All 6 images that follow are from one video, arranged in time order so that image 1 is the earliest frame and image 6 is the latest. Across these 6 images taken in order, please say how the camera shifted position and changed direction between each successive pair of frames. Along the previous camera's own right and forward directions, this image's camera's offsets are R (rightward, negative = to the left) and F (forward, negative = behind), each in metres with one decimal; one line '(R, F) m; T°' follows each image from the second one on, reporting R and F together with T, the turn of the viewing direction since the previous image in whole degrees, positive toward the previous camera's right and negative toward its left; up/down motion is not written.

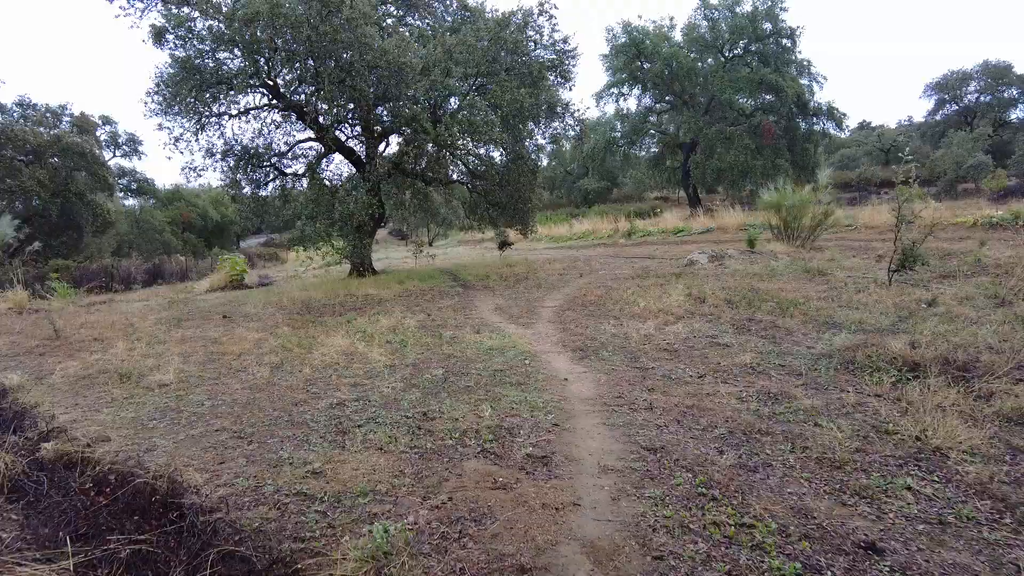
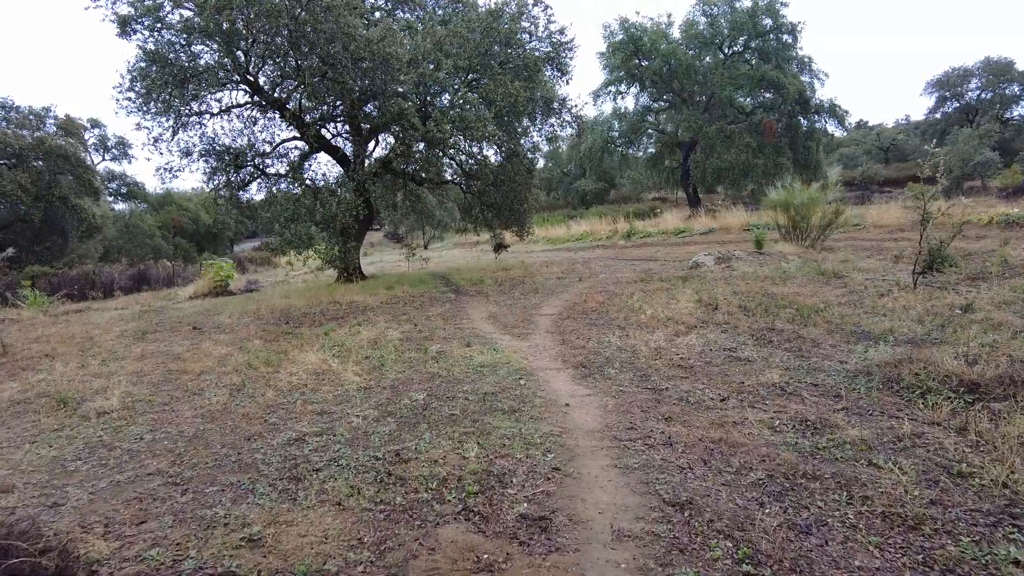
(0.0, +0.5) m; 0°
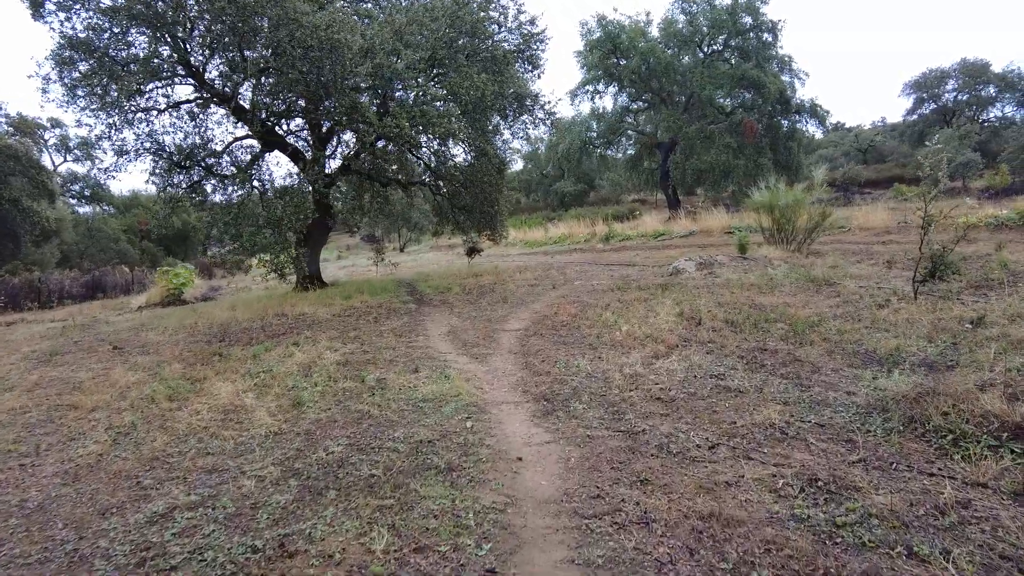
(+0.2, +0.6) m; +2°
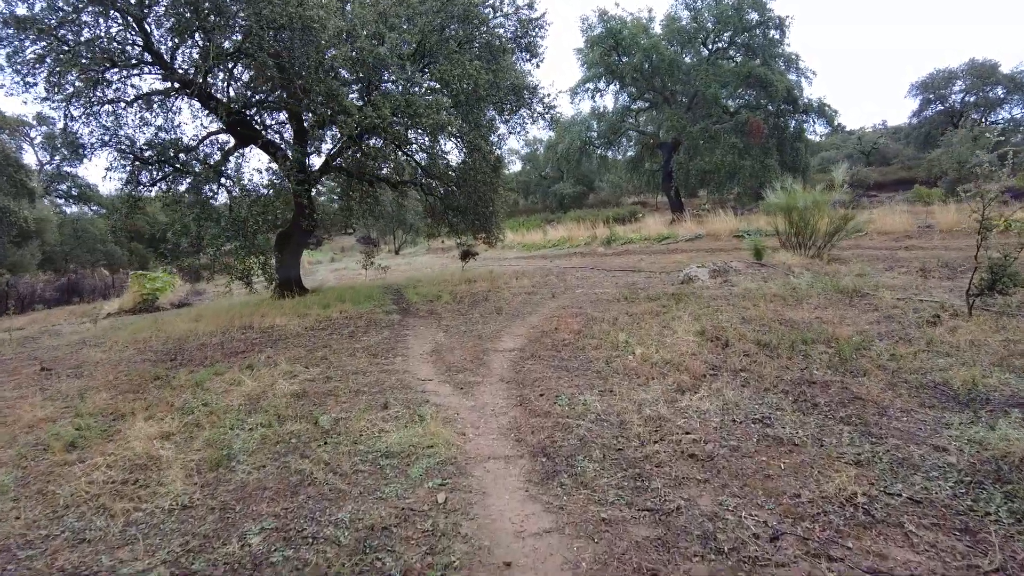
(0.0, +0.7) m; 0°
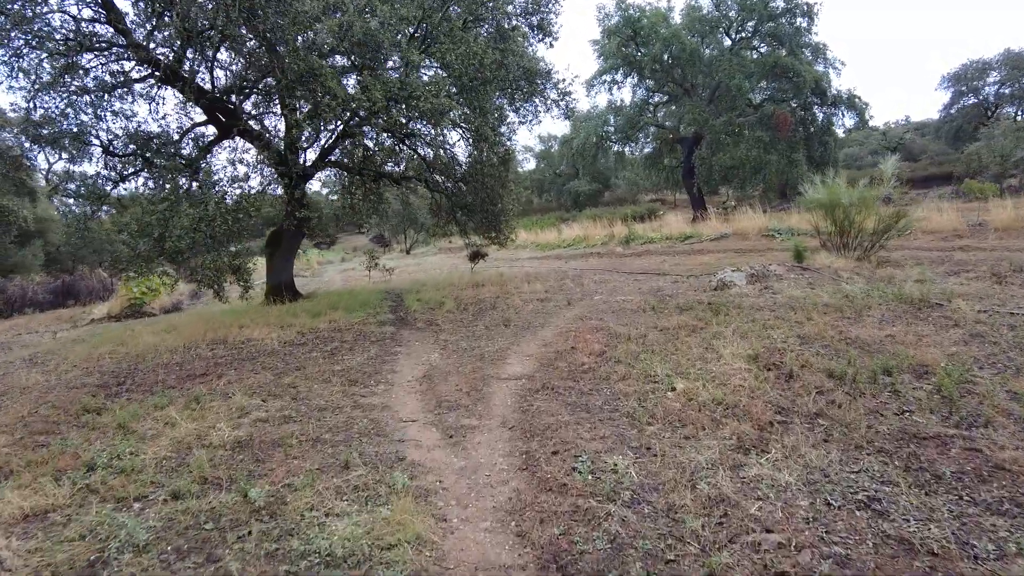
(0.0, +0.8) m; -1°
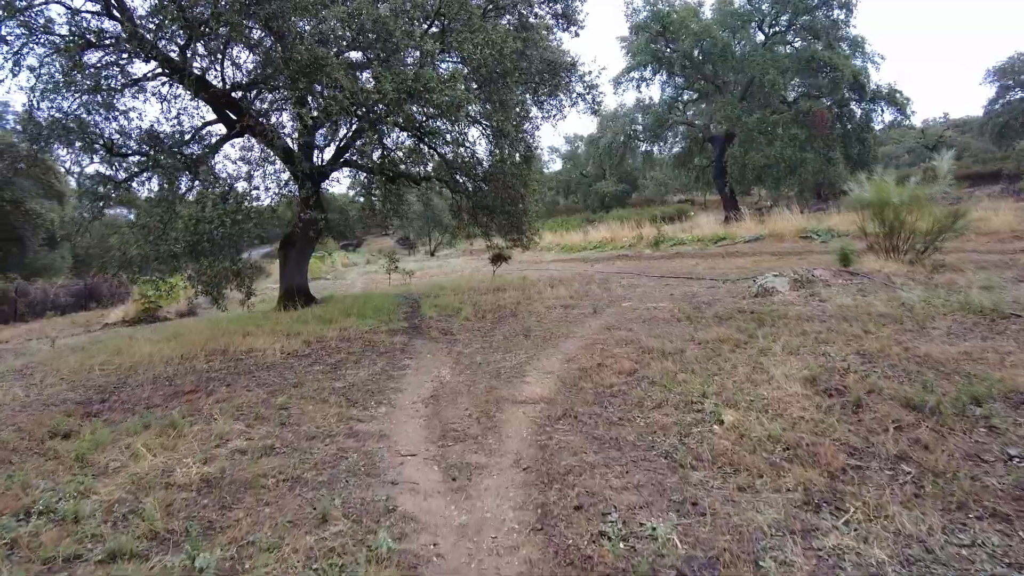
(0.0, +0.5) m; -2°
